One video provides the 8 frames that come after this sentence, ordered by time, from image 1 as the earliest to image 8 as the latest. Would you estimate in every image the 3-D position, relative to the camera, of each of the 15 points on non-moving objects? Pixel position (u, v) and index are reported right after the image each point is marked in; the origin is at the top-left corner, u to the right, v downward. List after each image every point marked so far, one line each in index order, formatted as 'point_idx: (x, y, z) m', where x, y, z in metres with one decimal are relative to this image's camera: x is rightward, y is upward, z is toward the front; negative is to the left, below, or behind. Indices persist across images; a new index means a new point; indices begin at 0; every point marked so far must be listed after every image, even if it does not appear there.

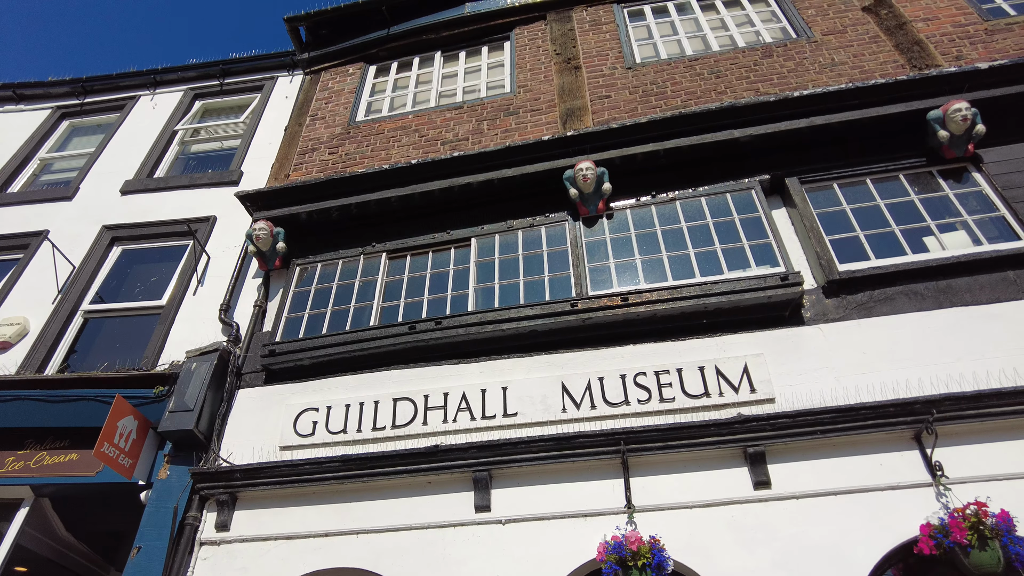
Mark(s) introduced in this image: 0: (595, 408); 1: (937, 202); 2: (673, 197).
0: (+0.7, -1.0, +5.1) m
1: (+3.7, +0.7, +5.6) m
2: (+1.5, +0.9, +6.1) m
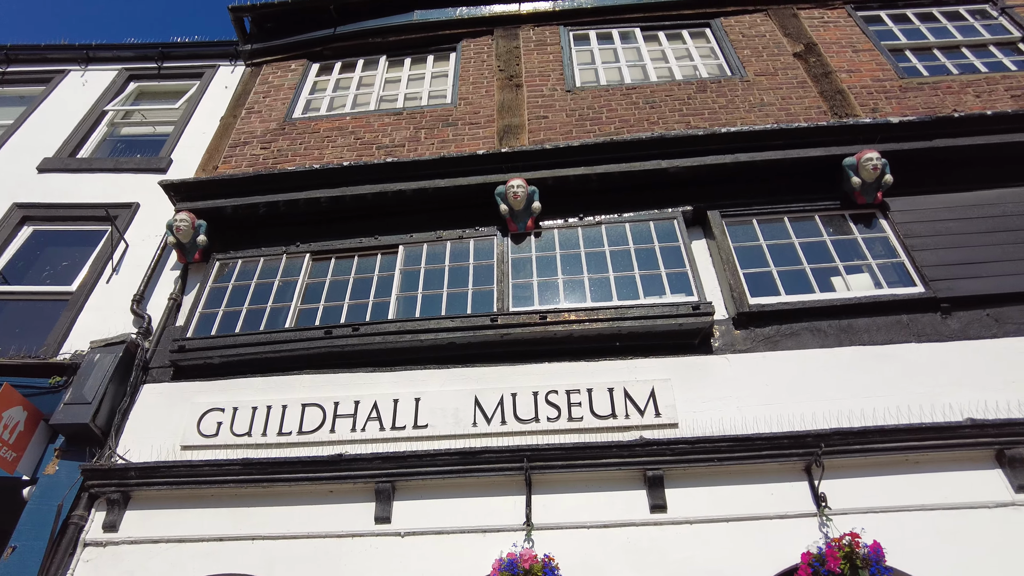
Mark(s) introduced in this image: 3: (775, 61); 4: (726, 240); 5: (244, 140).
0: (0.0, -1.1, +5.1) m
1: (+3.1, +0.4, +5.9) m
2: (+0.9, +0.7, +6.3) m
3: (+2.9, +2.5, +7.1) m
4: (+2.0, +0.4, +6.0) m
5: (-3.1, +1.7, +7.5) m
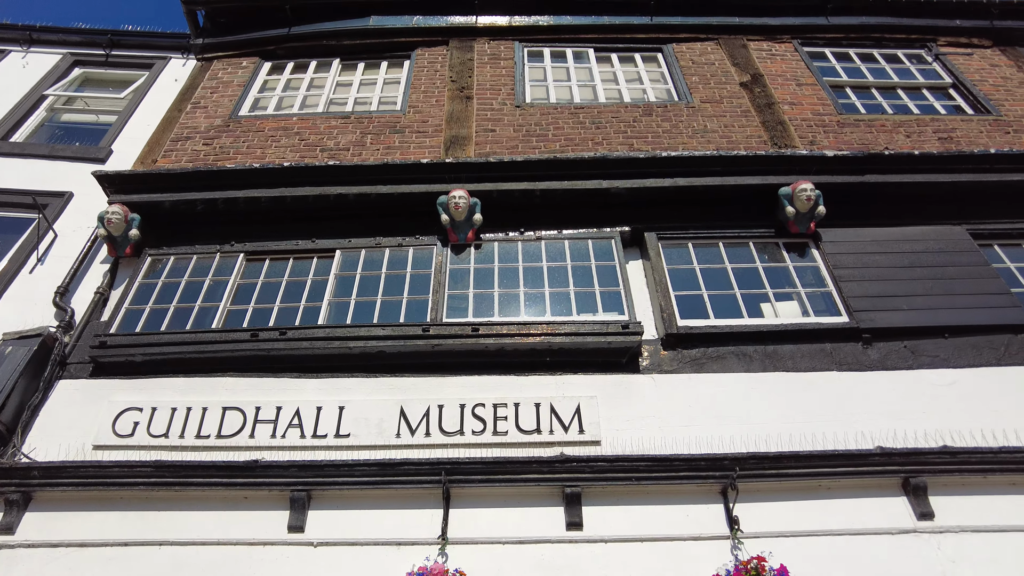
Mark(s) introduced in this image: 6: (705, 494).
0: (-0.7, -1.2, +5.1) m
1: (+2.5, +0.1, +6.1) m
2: (+0.3, +0.5, +6.3) m
3: (+2.4, +2.2, +7.3) m
4: (+1.4, +0.2, +6.1) m
5: (-3.7, +1.7, +7.3) m
6: (+1.4, -1.5, +4.7) m
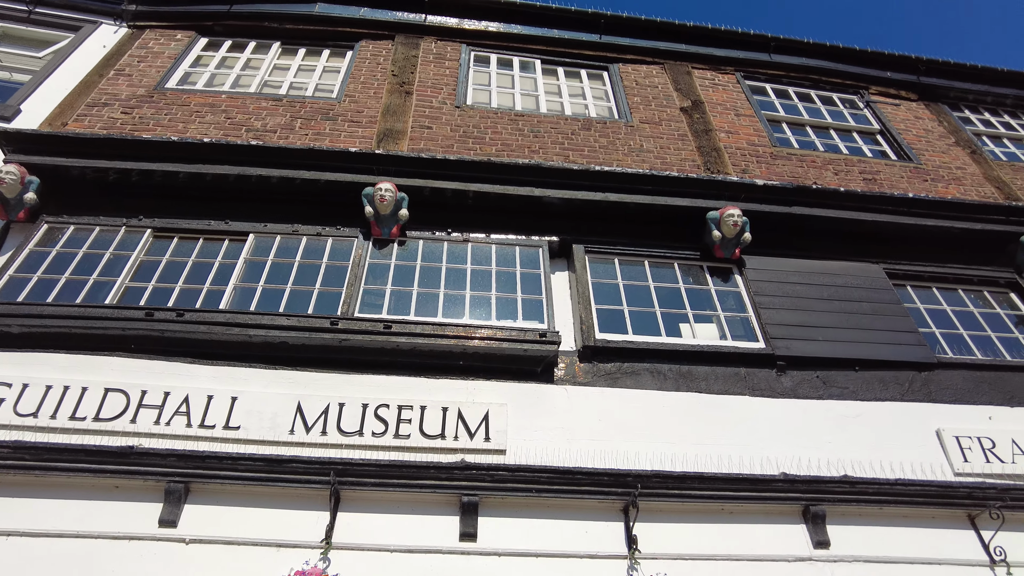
0: (-1.4, -1.1, +4.8) m
1: (+1.8, -0.1, +6.1) m
2: (-0.4, +0.5, +6.1) m
3: (+1.7, +2.0, +7.3) m
4: (+0.7, +0.1, +6.0) m
5: (-4.4, +2.0, +6.9) m
6: (+0.7, -1.6, +4.6) m
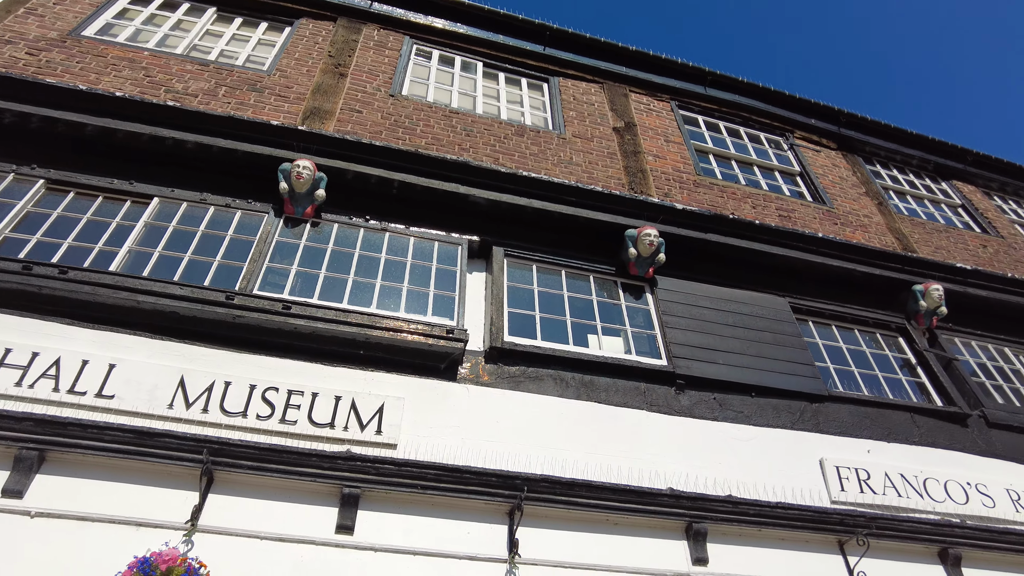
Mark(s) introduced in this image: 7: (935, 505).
0: (-2.2, -0.9, +4.5) m
1: (+0.9, -0.2, +6.1) m
2: (-1.2, +0.6, +6.0) m
3: (+1.0, +1.8, +7.4) m
4: (-0.1, +0.1, +6.0) m
5: (-5.0, +2.5, +6.4) m
6: (-0.1, -1.6, +4.5) m
7: (+3.5, -1.8, +5.3) m
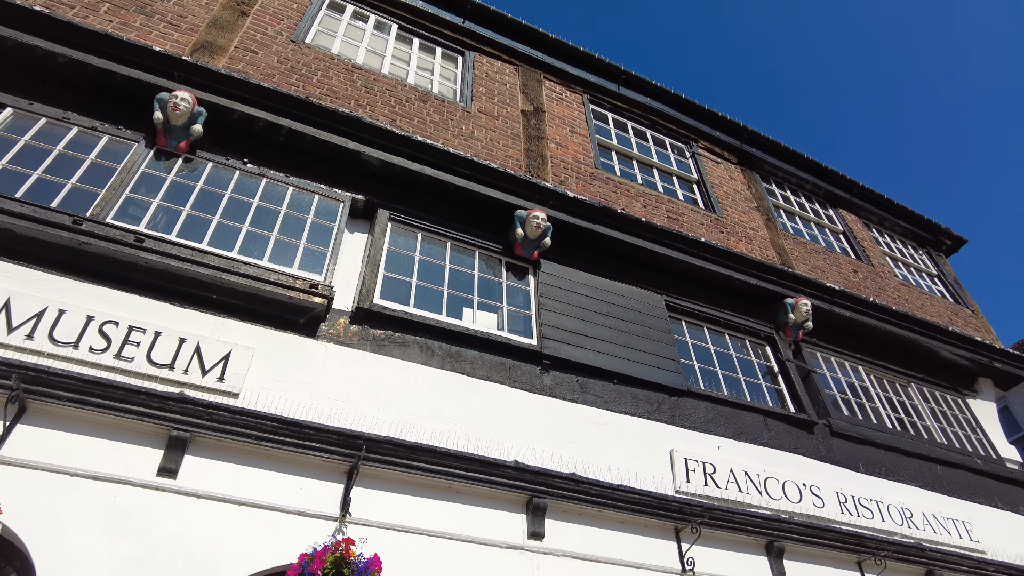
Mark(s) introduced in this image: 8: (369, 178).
0: (-3.2, -0.3, +4.2) m
1: (-0.2, 0.0, +6.1) m
2: (-2.2, +1.0, +5.8) m
3: (-0.1, +2.1, +7.4) m
4: (-1.2, +0.4, +5.8) m
5: (-5.8, +3.3, +5.8) m
6: (-1.2, -1.2, +4.4) m
7: (+2.2, -1.8, +5.5) m
8: (-1.4, +1.0, +6.2) m
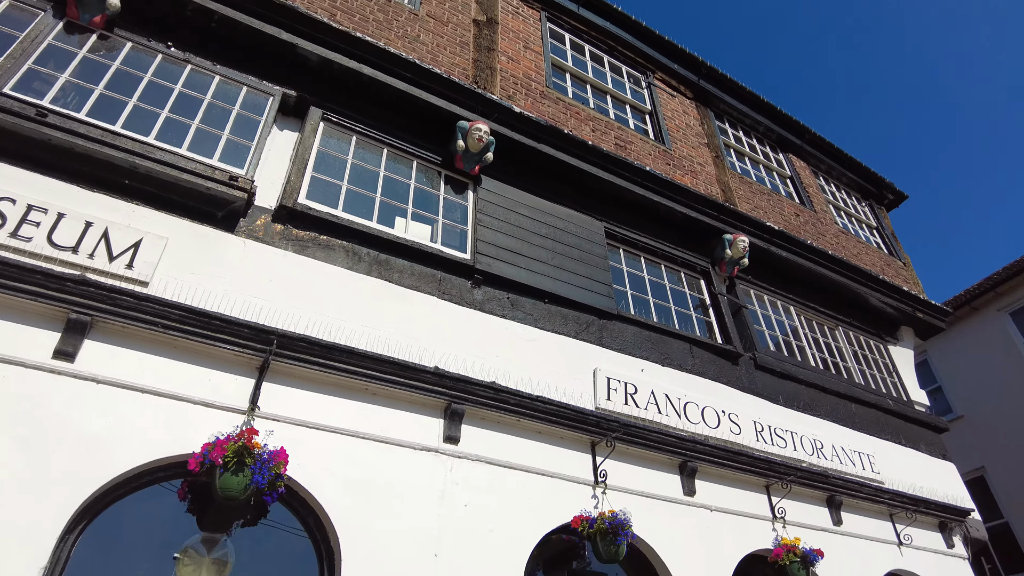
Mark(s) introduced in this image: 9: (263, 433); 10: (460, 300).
0: (-3.6, +0.5, +3.9) m
1: (-0.8, +0.8, +6.0) m
2: (-2.7, +1.9, +5.4) m
3: (-0.6, +3.0, +7.1) m
4: (-1.7, +1.3, +5.6) m
5: (-6.1, +4.4, +5.0) m
6: (-1.8, -0.5, +4.3) m
7: (+1.5, -1.2, +5.7) m
8: (-1.9, +1.9, +5.8) m
9: (-1.5, -0.9, +4.1) m
10: (-0.4, -0.1, +5.4) m
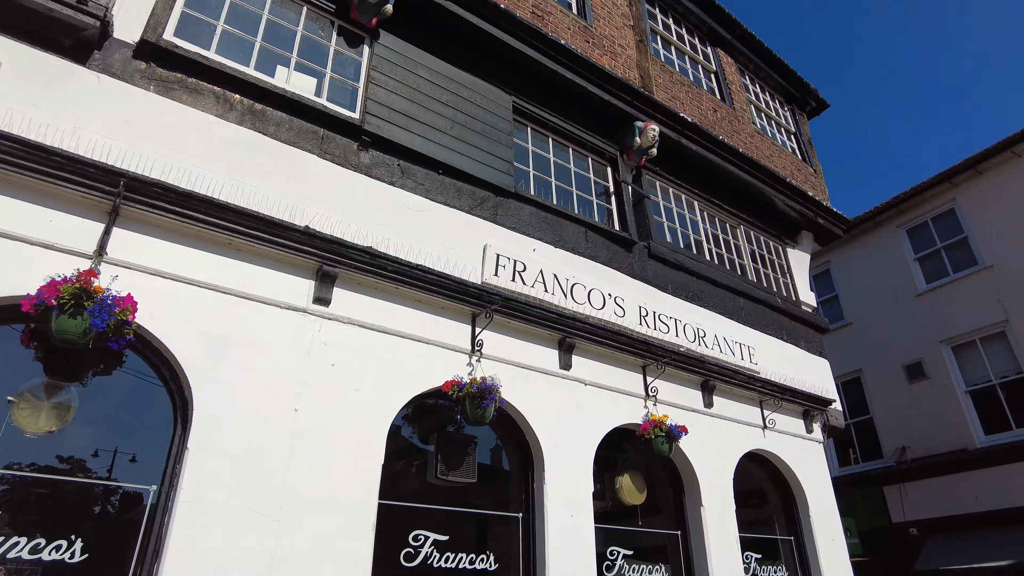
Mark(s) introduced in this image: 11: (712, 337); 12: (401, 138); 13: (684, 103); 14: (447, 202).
0: (-4.3, +1.5, +3.3) m
1: (-1.6, +2.0, +5.5) m
2: (-3.4, +3.1, +4.6) m
3: (-1.4, +4.3, +6.3) m
4: (-2.5, +2.5, +5.0) m
5: (-6.6, +5.7, +3.5) m
6: (-2.6, +0.5, +4.0) m
7: (+0.5, -0.1, +5.8) m
8: (-2.6, +3.1, +5.1) m
9: (-2.3, 0.0, +3.9) m
10: (-1.3, +1.0, +5.1) m
11: (+2.2, -0.5, +7.0) m
12: (-0.9, +1.3, +5.5) m
13: (+2.2, +2.4, +8.3) m
14: (-0.5, +0.7, +5.5) m
